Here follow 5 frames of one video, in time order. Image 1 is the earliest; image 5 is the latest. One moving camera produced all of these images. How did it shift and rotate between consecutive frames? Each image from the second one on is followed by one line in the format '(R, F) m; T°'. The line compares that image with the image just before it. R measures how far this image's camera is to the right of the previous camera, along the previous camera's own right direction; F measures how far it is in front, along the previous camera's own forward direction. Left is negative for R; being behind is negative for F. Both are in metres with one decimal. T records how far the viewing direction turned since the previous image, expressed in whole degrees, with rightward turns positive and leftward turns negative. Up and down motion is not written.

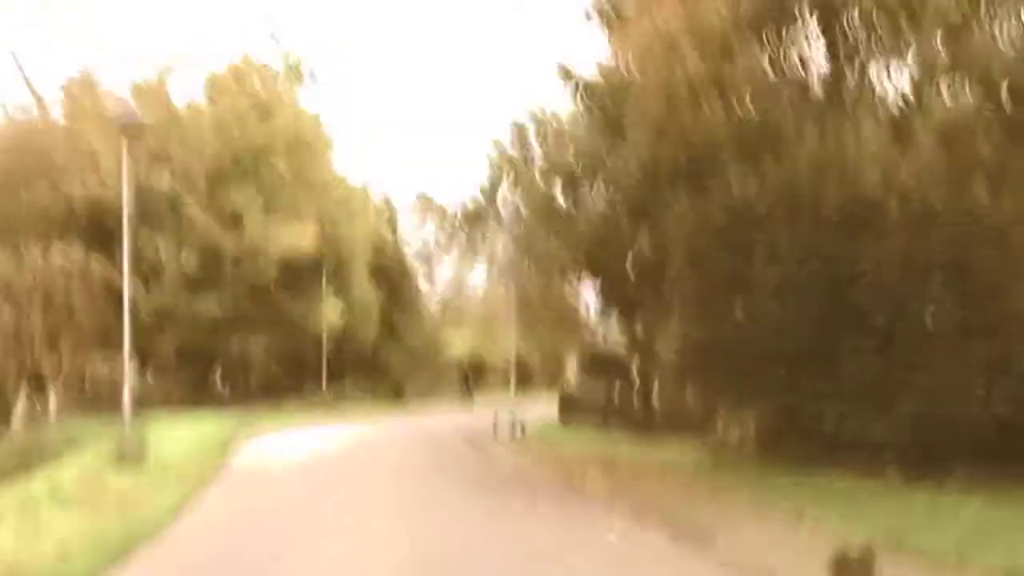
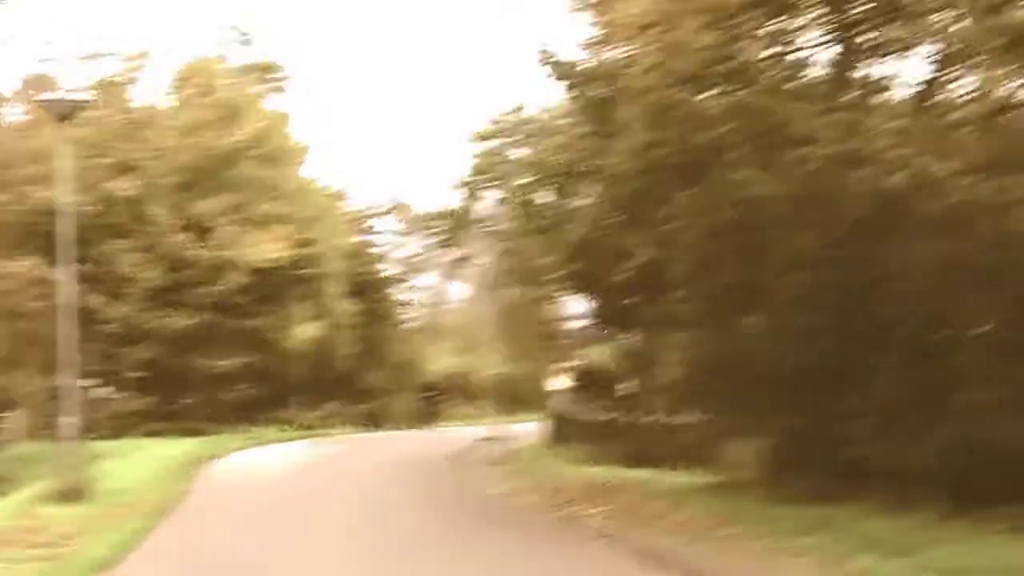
(-0.1, +1.7) m; +1°
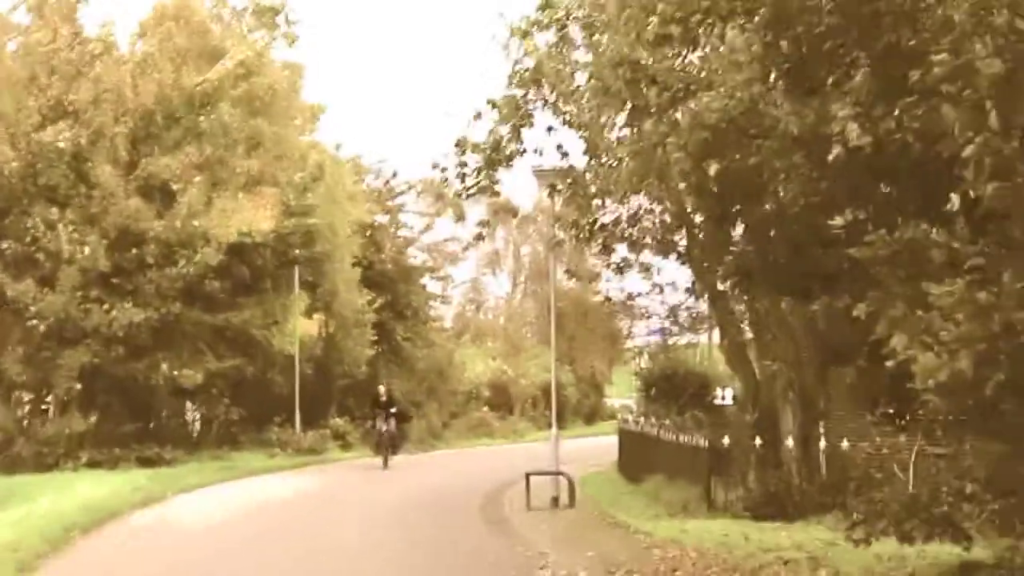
(-0.3, +8.2) m; -2°
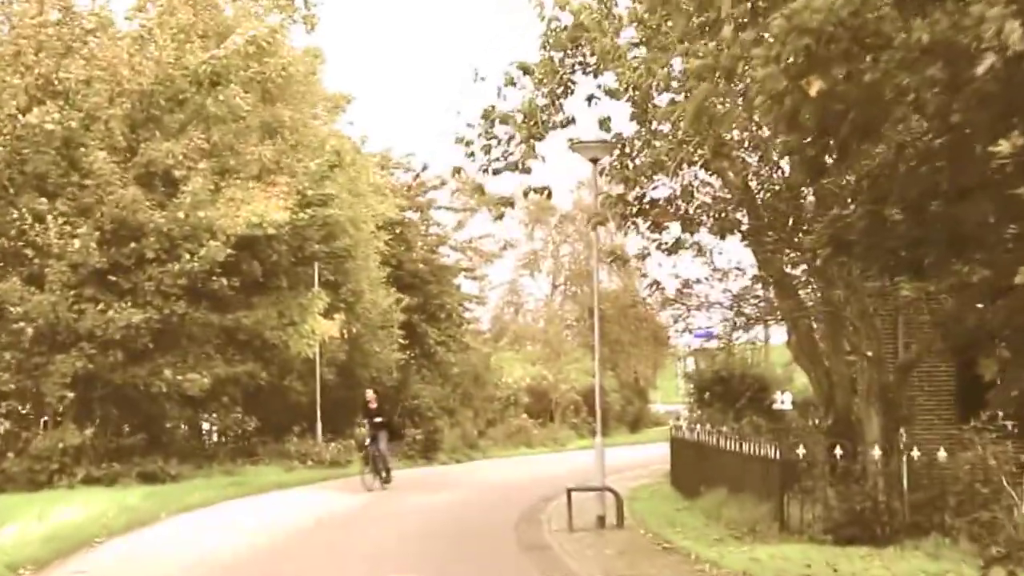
(0.0, +2.3) m; -2°
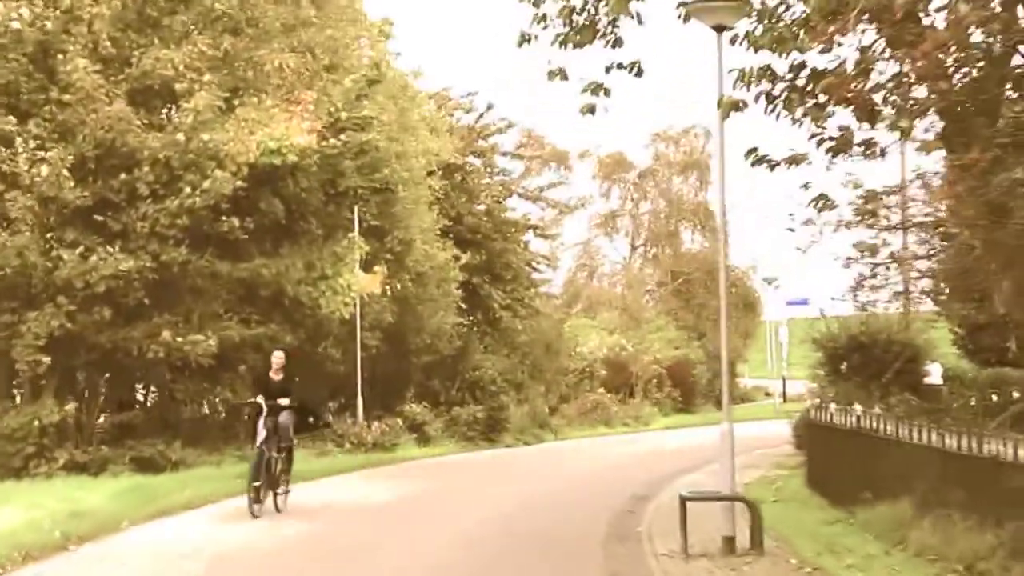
(-0.2, +4.8) m; -3°
